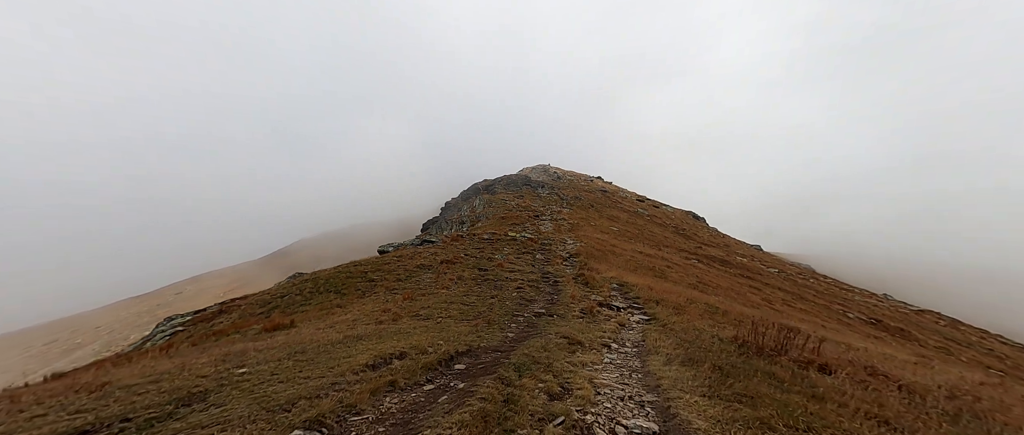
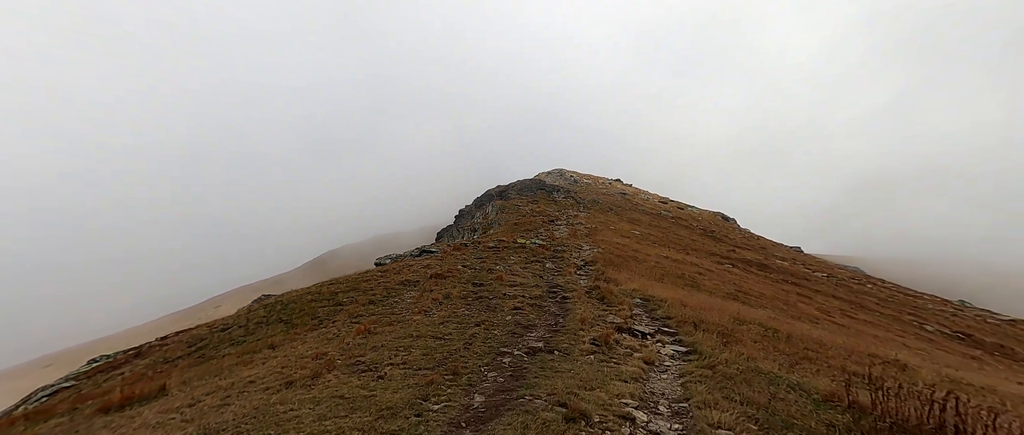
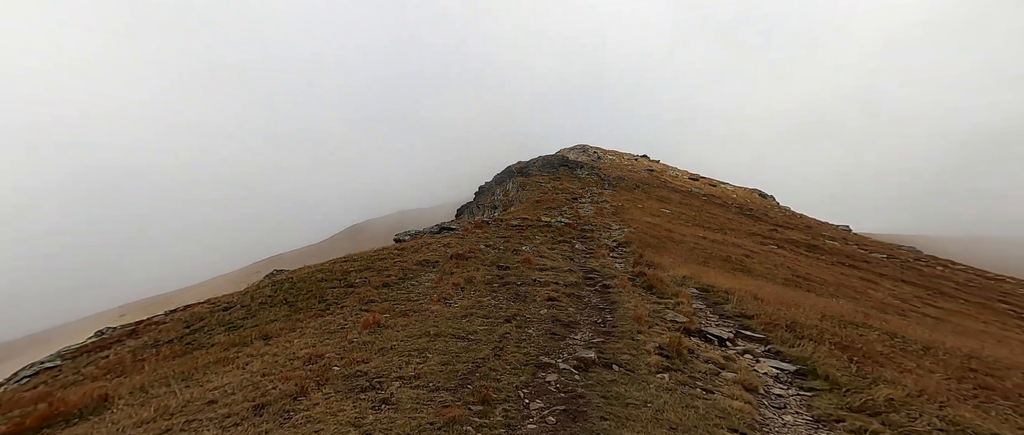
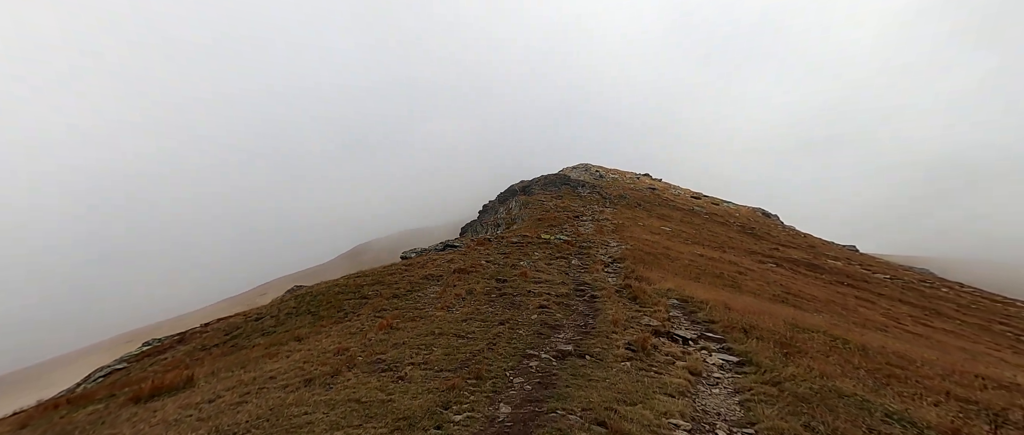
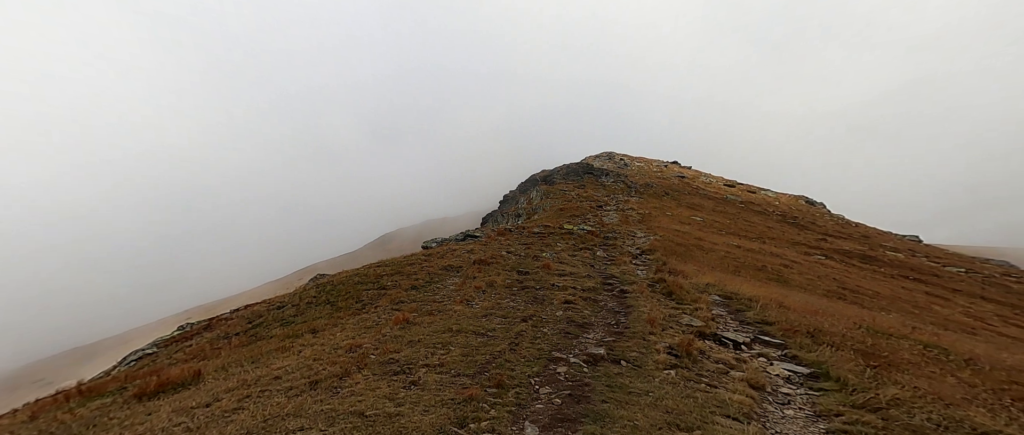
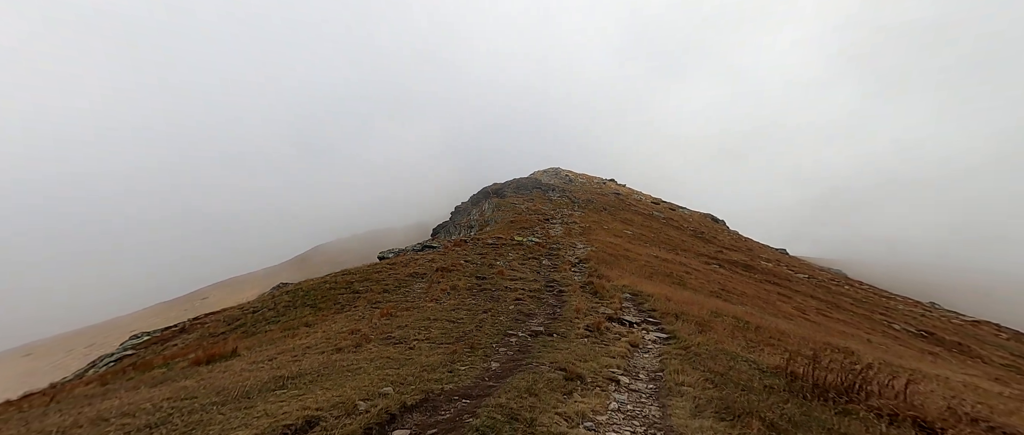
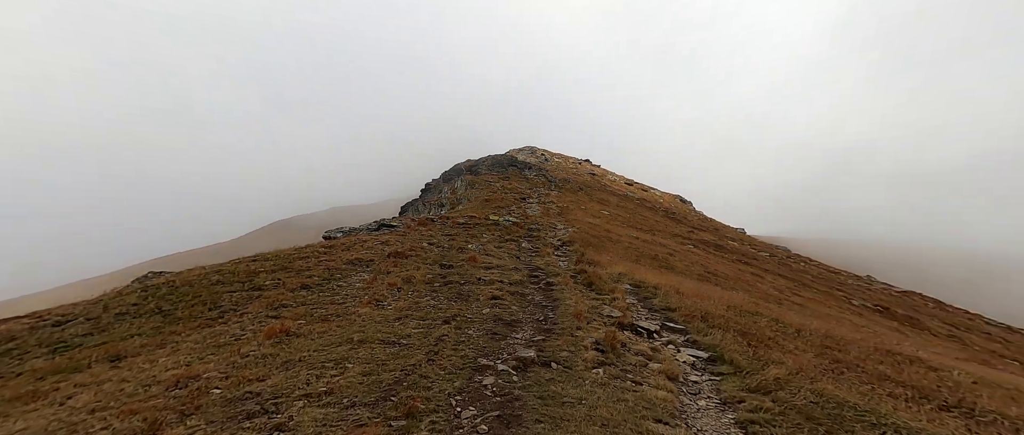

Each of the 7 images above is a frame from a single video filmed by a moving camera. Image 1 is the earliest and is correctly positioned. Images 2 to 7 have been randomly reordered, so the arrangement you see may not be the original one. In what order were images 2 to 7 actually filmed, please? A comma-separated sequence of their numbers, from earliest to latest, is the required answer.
6, 2, 4, 5, 3, 7
